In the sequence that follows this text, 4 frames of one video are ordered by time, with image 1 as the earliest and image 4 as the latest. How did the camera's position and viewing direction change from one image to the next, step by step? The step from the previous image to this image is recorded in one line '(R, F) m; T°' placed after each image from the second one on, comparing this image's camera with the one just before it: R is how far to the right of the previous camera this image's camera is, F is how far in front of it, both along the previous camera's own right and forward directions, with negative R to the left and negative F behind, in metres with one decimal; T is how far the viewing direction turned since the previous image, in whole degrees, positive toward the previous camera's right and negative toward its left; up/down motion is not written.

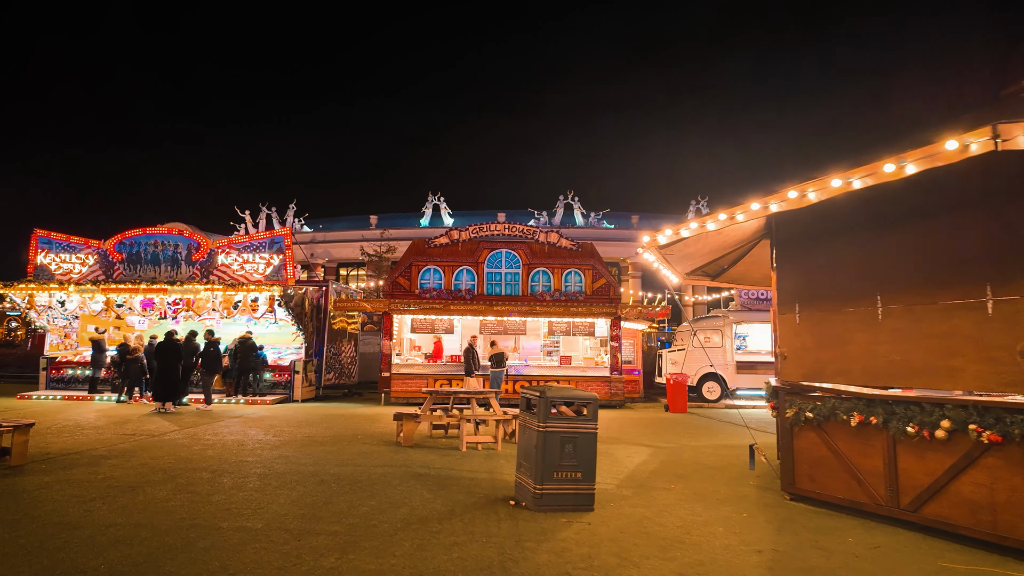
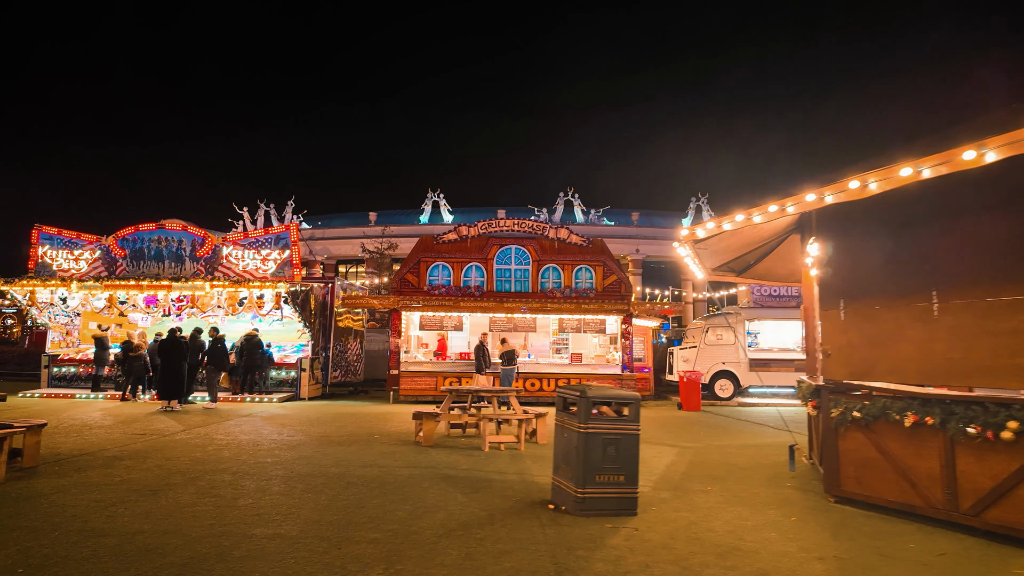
(-0.3, +0.2) m; 0°
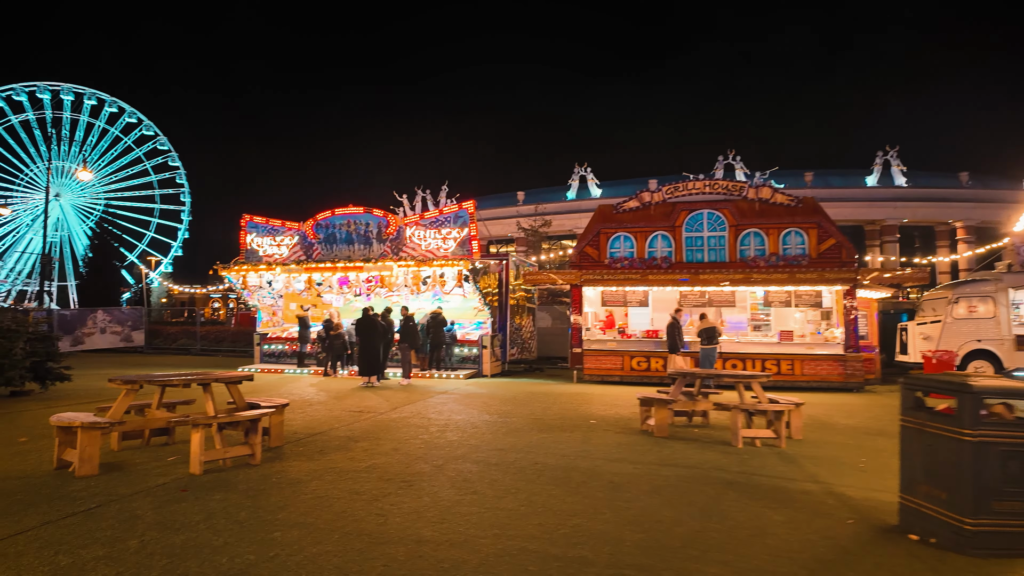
(-1.1, +0.8) m; -14°
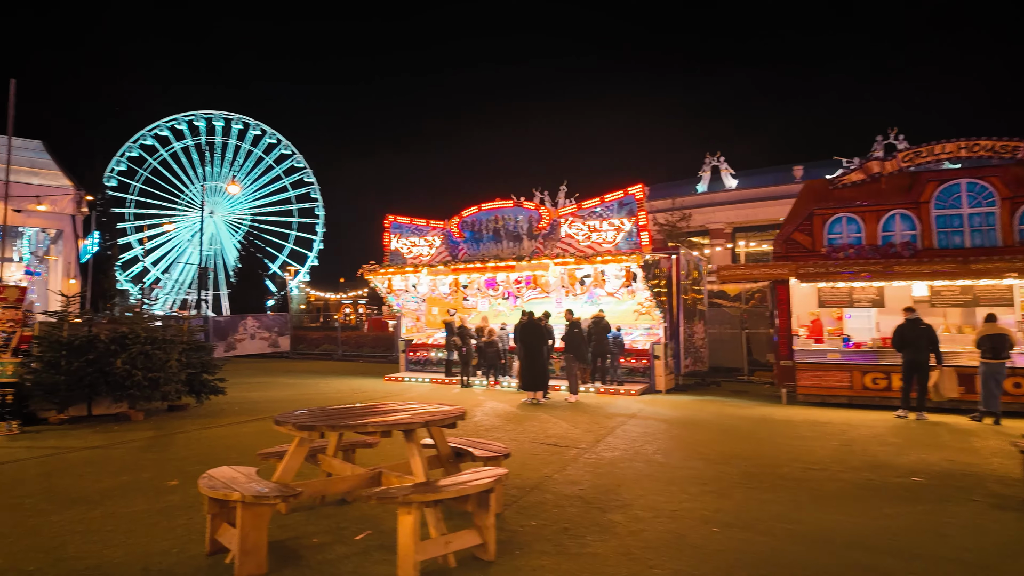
(-1.5, +2.0) m; -11°
